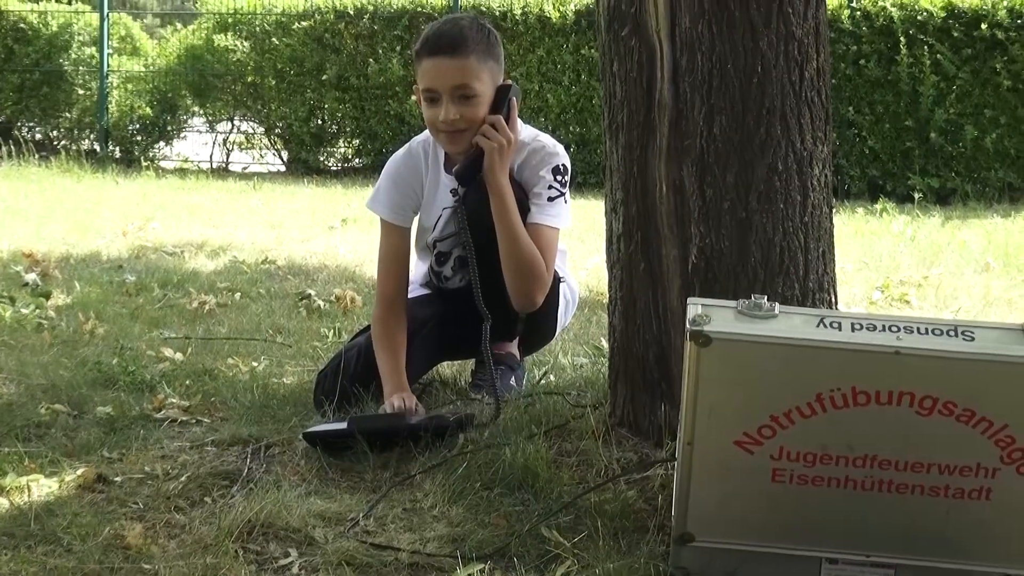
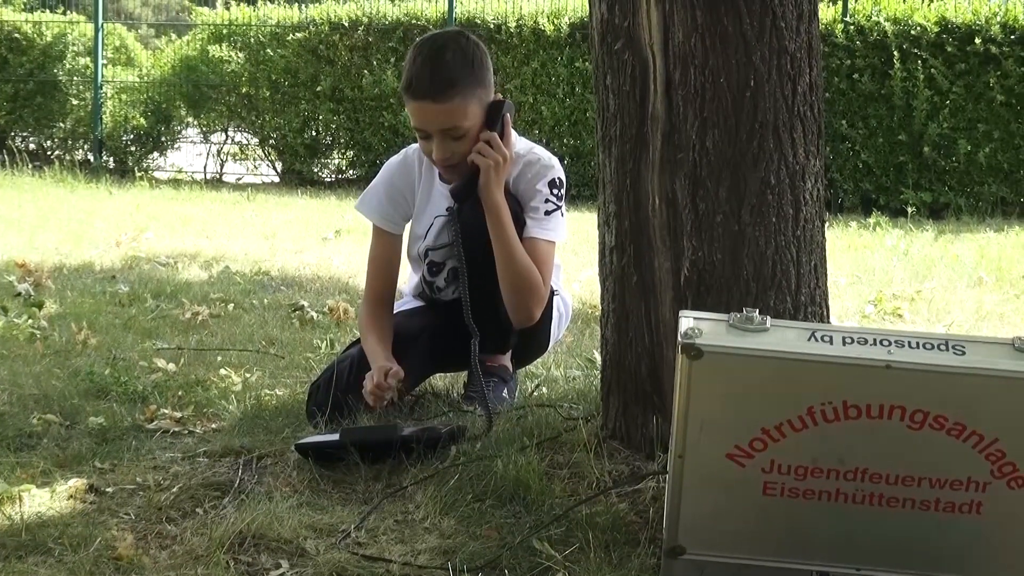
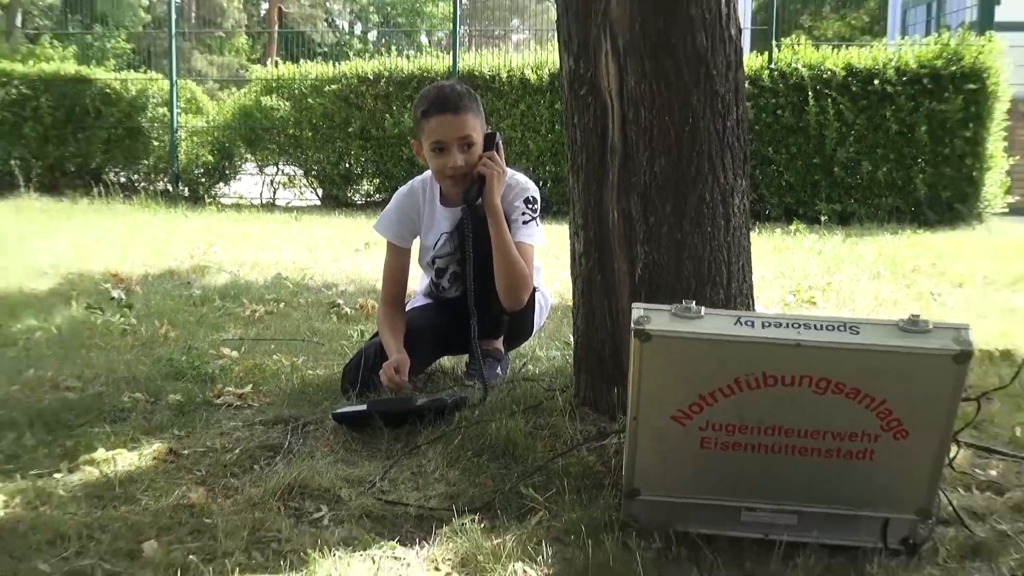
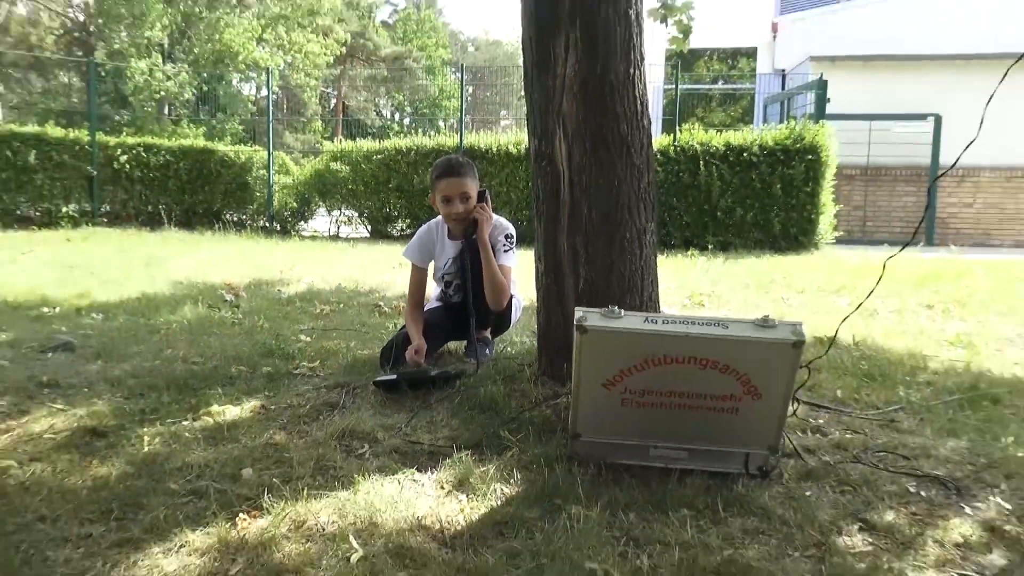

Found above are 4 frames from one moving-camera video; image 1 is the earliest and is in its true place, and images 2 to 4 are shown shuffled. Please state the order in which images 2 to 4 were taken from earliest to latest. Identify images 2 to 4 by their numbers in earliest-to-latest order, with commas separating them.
2, 3, 4
